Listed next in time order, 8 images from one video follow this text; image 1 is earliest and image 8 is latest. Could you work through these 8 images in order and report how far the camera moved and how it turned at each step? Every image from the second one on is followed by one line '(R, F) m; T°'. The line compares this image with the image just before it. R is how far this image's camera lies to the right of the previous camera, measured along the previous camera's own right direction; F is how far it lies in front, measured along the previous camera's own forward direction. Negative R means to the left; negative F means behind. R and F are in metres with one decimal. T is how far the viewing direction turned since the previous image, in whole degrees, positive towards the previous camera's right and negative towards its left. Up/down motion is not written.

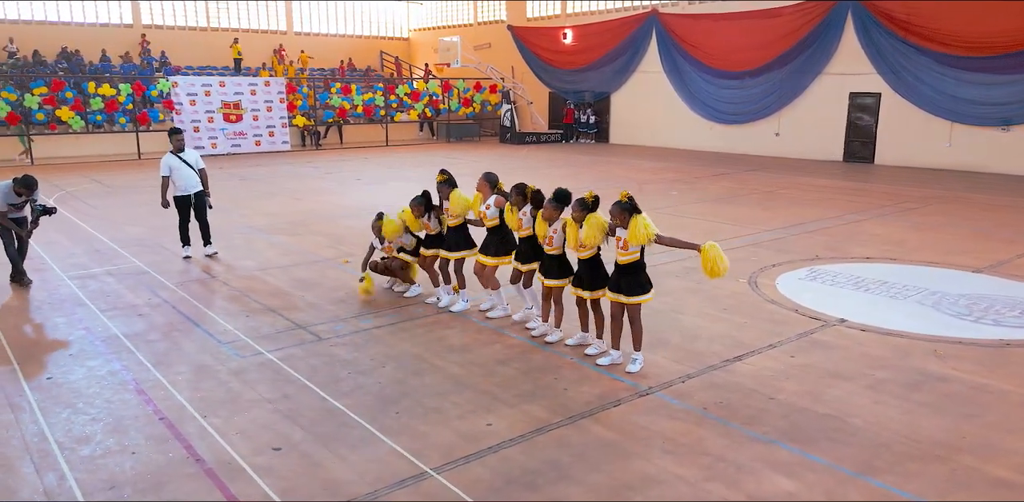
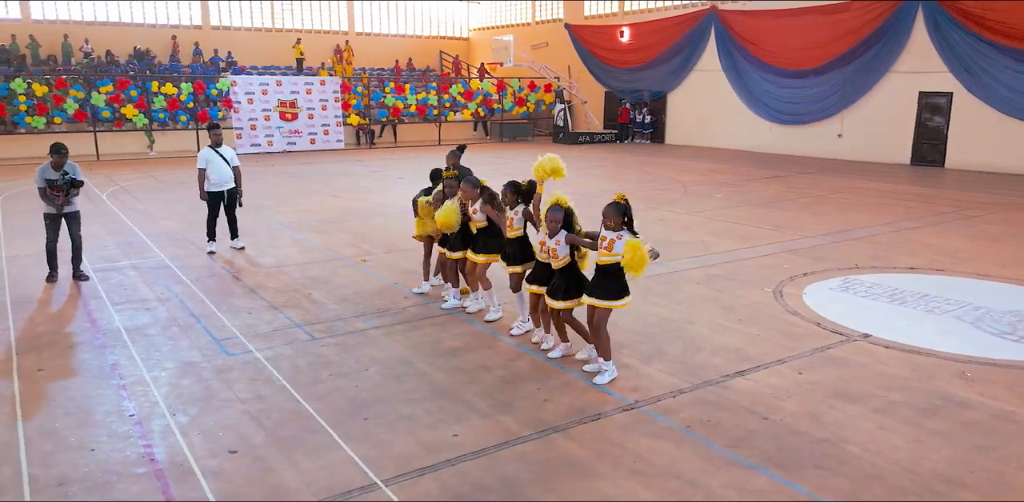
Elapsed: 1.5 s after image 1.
(+0.5, +0.2) m; -5°
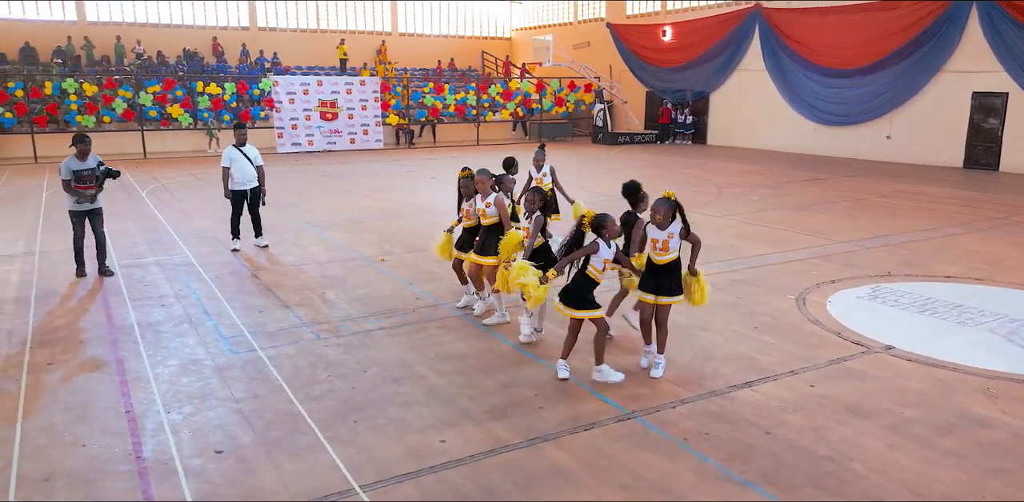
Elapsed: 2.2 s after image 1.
(+0.3, +0.1) m; -4°
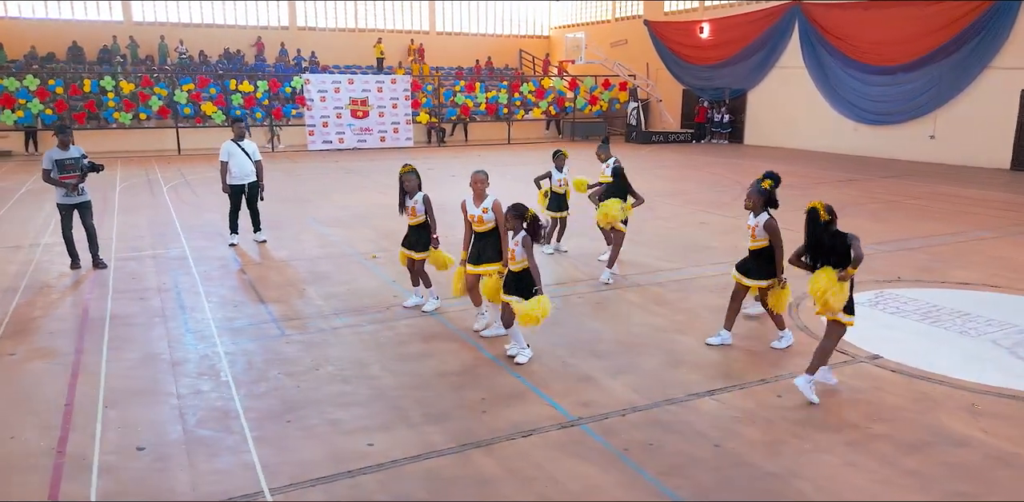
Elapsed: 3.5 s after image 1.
(+0.6, +0.2) m; -4°
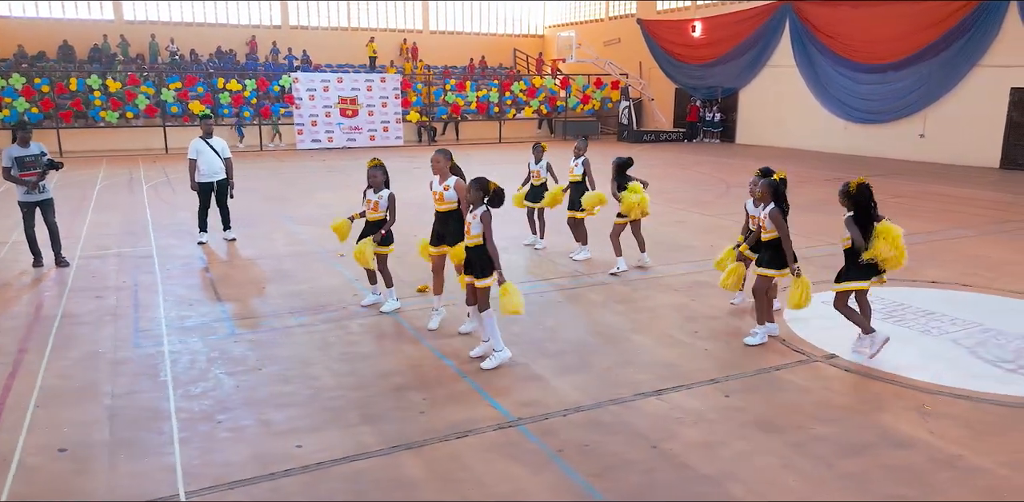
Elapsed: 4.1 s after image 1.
(+0.3, +0.1) m; 0°
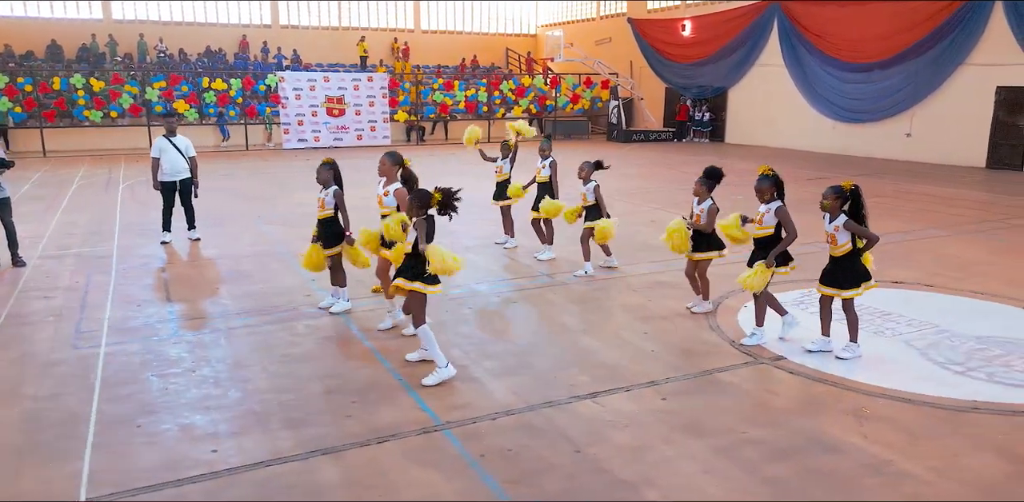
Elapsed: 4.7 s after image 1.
(+0.4, +0.1) m; 0°
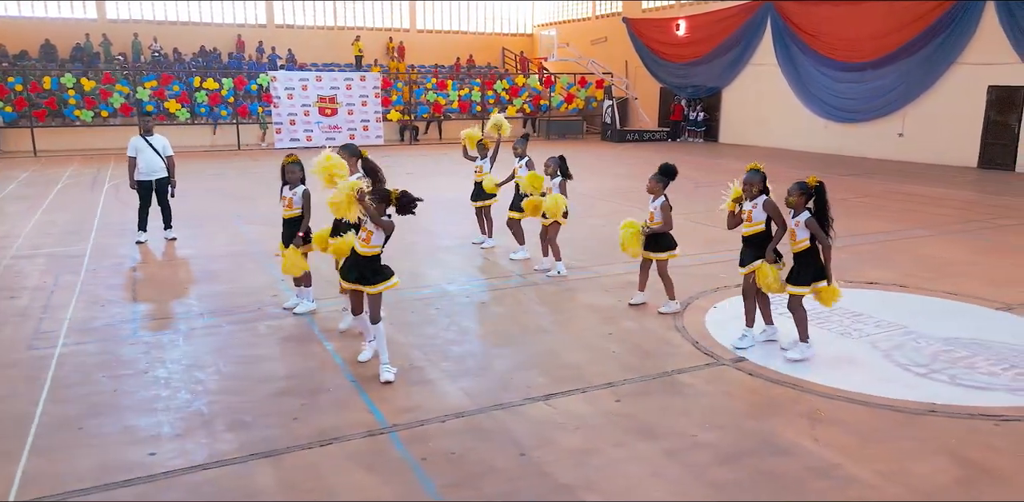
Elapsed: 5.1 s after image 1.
(+0.3, +0.1) m; 0°
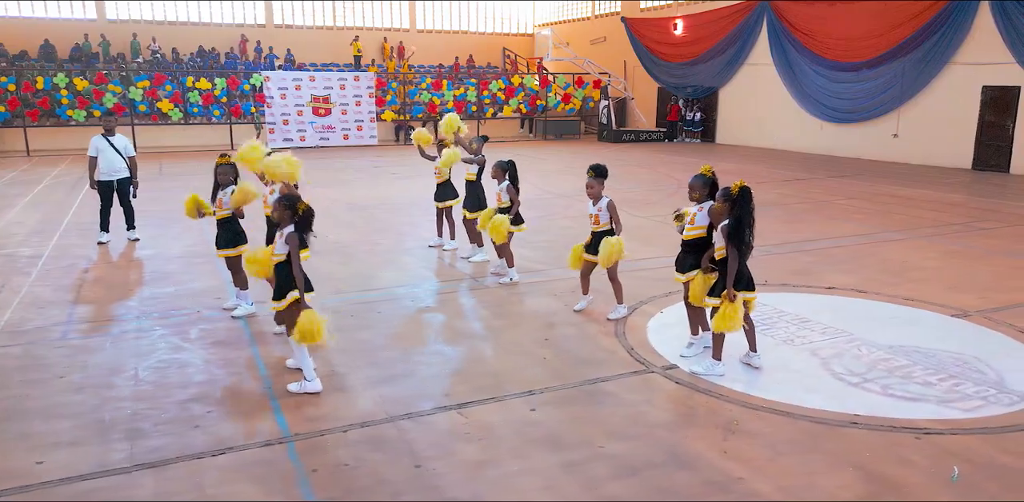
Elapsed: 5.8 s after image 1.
(+0.5, +0.1) m; -1°
